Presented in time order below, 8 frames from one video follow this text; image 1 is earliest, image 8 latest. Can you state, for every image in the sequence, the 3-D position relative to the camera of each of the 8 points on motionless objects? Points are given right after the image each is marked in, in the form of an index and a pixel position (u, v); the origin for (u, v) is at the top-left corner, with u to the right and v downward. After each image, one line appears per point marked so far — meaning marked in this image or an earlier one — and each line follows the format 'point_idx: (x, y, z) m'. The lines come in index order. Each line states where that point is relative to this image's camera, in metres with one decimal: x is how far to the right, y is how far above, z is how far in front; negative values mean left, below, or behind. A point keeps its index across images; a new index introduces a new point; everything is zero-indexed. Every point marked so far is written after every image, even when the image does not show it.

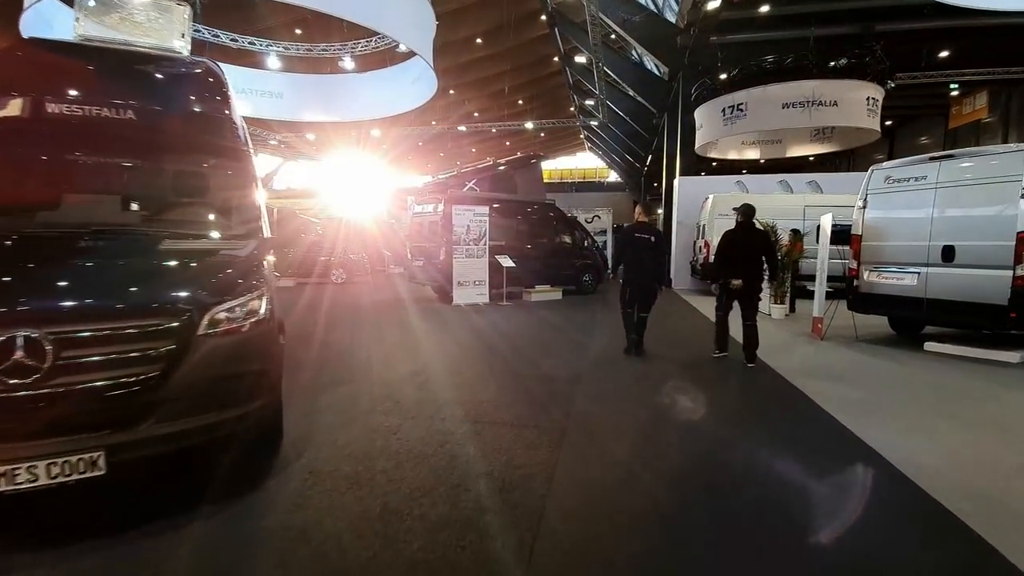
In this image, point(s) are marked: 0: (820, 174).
0: (+7.0, +2.6, +11.2) m
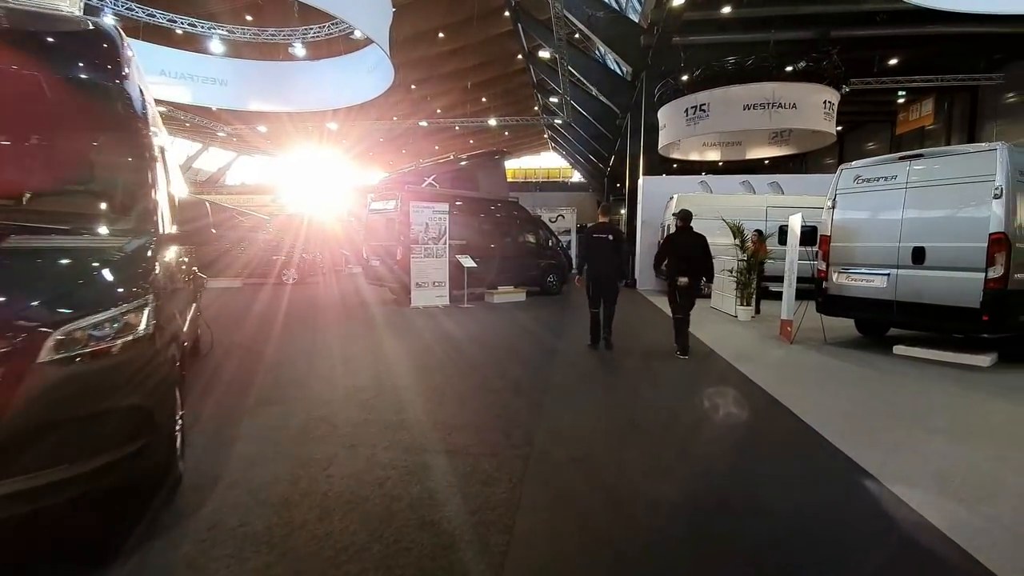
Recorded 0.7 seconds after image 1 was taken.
0: (+6.1, +2.5, +11.3) m
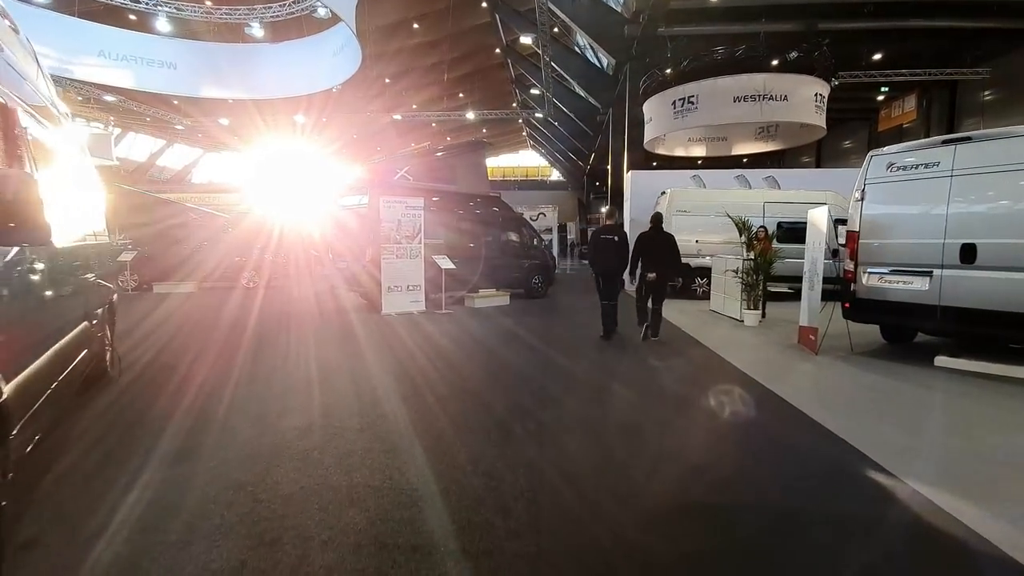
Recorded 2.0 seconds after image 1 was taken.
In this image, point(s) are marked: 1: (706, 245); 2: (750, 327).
0: (+5.7, +2.5, +10.7) m
1: (+3.7, +0.8, +9.6) m
2: (+3.3, -0.5, +6.8) m
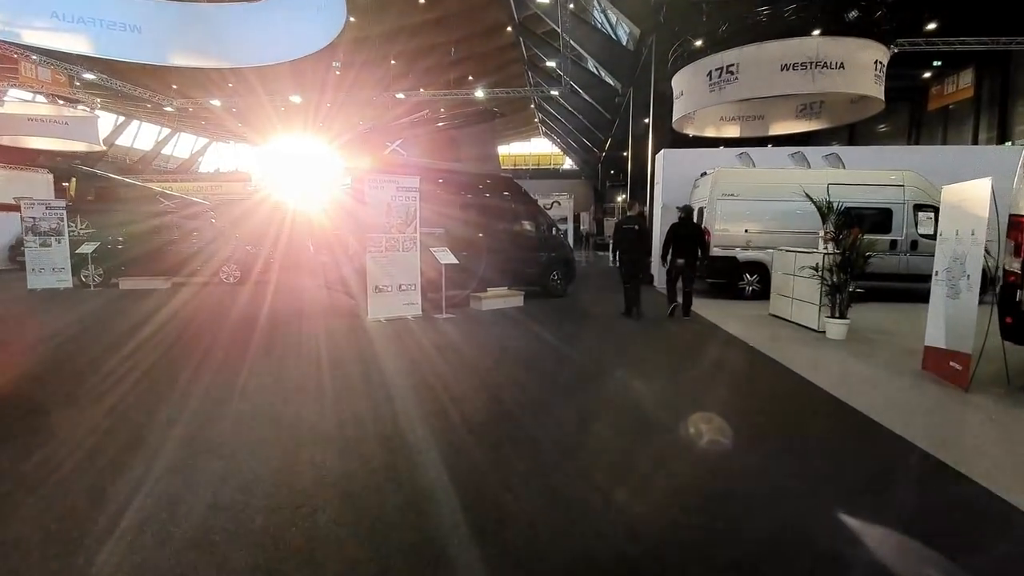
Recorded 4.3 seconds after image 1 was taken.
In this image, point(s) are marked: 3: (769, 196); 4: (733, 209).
0: (+6.0, +2.6, +9.2) m
1: (+3.9, +0.8, +8.1) m
2: (+3.4, -0.6, +5.4) m
3: (+4.1, +1.5, +8.0) m
4: (+3.5, +1.3, +8.0) m
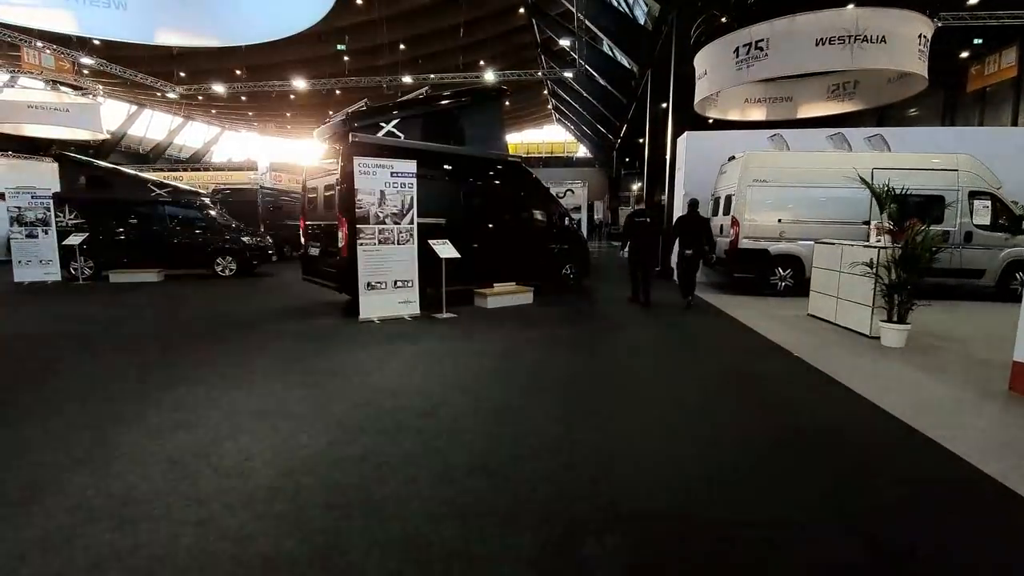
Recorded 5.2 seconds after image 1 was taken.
0: (+6.1, +2.7, +8.3) m
1: (+4.1, +0.9, +7.3) m
2: (+3.5, -0.5, +4.7) m
3: (+4.2, +1.5, +7.2) m
4: (+3.7, +1.4, +7.3) m
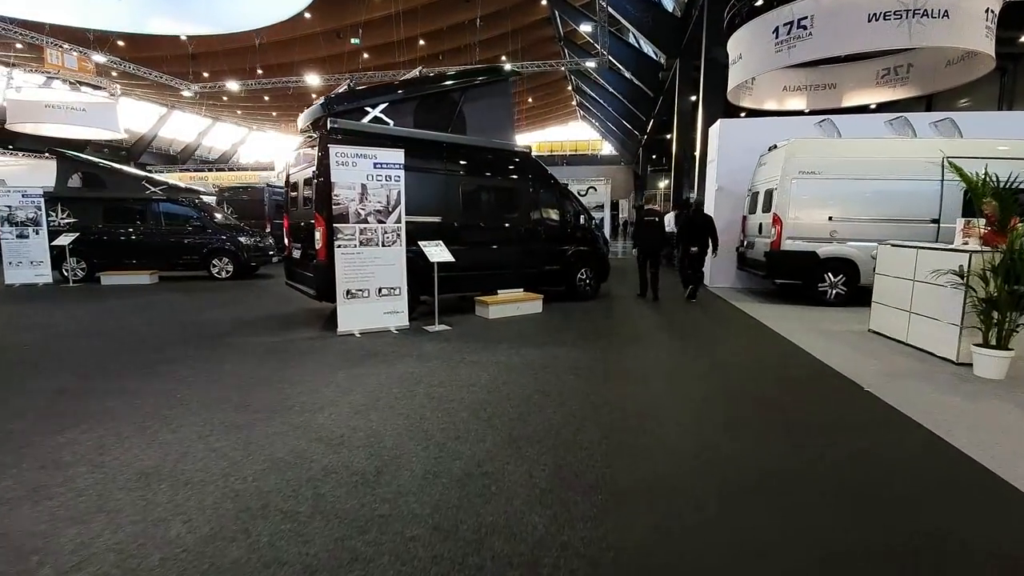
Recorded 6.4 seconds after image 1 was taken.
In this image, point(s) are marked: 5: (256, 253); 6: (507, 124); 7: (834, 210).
0: (+6.3, +2.6, +7.2) m
1: (+4.2, +0.8, +6.3) m
2: (+3.5, -0.6, +3.7) m
3: (+4.3, +1.4, +6.2) m
4: (+3.8, +1.3, +6.3) m
5: (-5.0, +0.7, +9.7) m
6: (-0.1, +2.1, +6.2) m
7: (+4.1, +1.0, +6.3) m
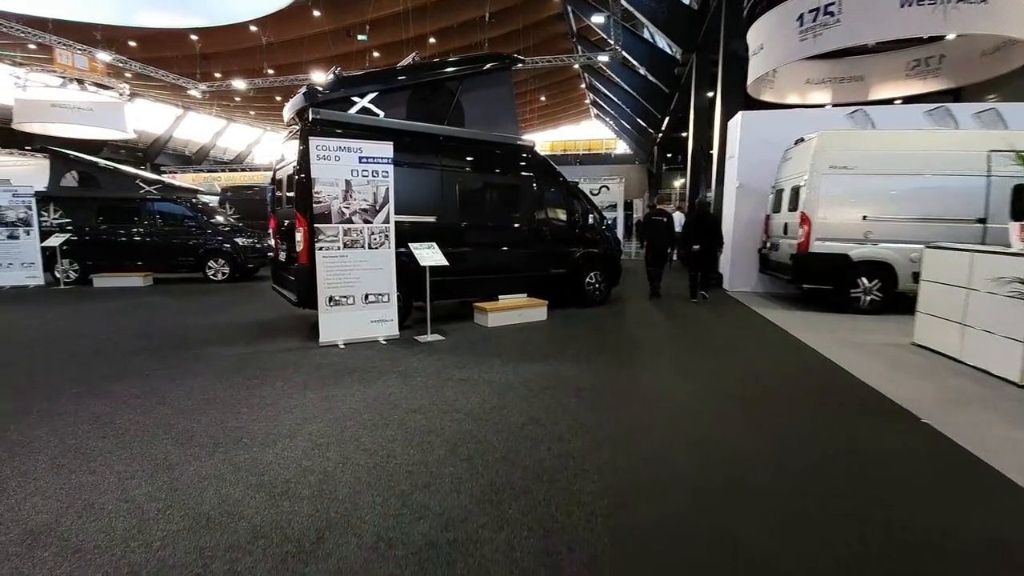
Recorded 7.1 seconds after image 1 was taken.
0: (+6.4, +2.5, +6.6) m
1: (+4.2, +0.7, +5.8) m
2: (+3.4, -0.7, +3.2) m
3: (+4.4, +1.4, +5.7) m
4: (+3.8, +1.2, +5.8) m
5: (-4.8, +0.6, +9.4) m
6: (0.0, +2.0, +5.8) m
7: (+4.1, +0.9, +5.8) m
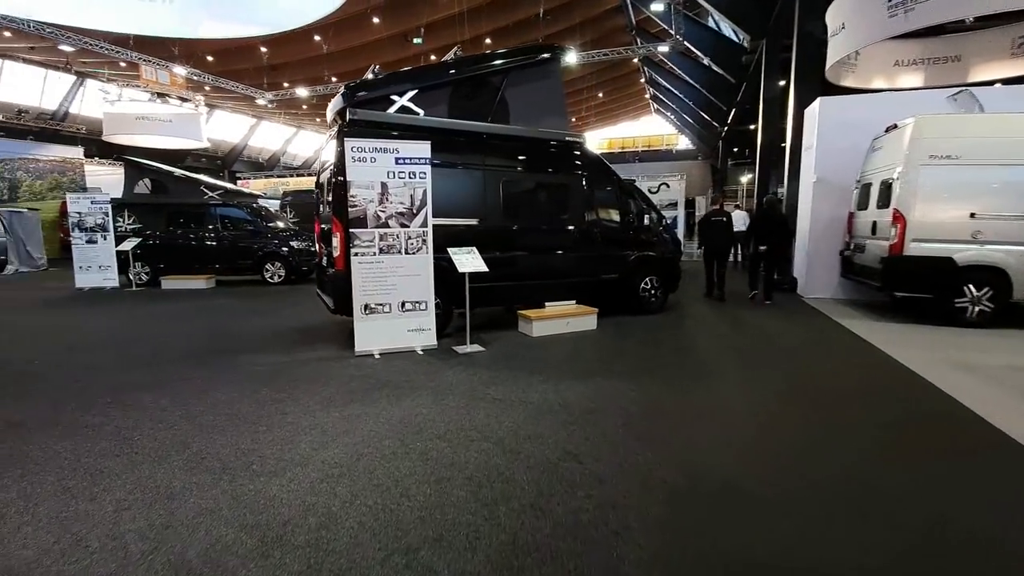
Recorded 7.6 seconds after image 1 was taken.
0: (+7.0, +2.4, +5.6) m
1: (+4.7, +0.6, +5.0) m
2: (+3.6, -0.8, +2.5) m
3: (+4.9, +1.3, +4.8) m
4: (+4.3, +1.1, +5.0) m
5: (-3.9, +0.6, +9.6) m
6: (+0.5, +1.9, +5.4) m
7: (+4.6, +0.8, +5.0) m
